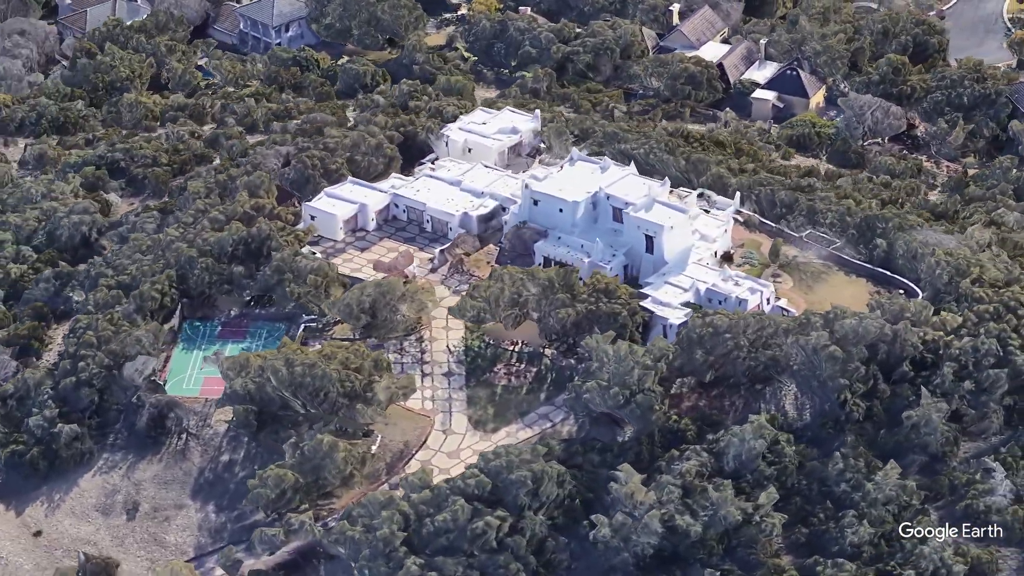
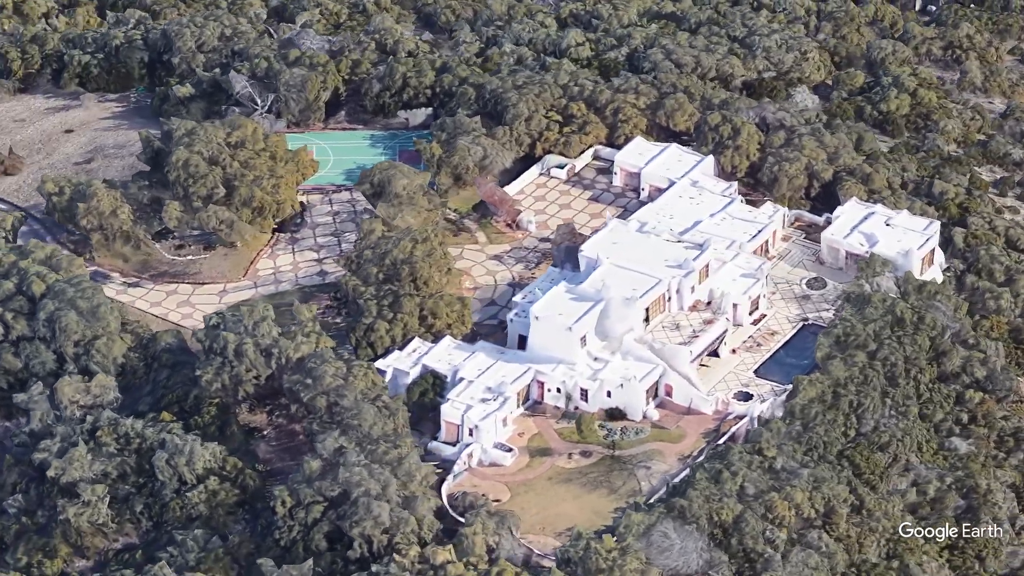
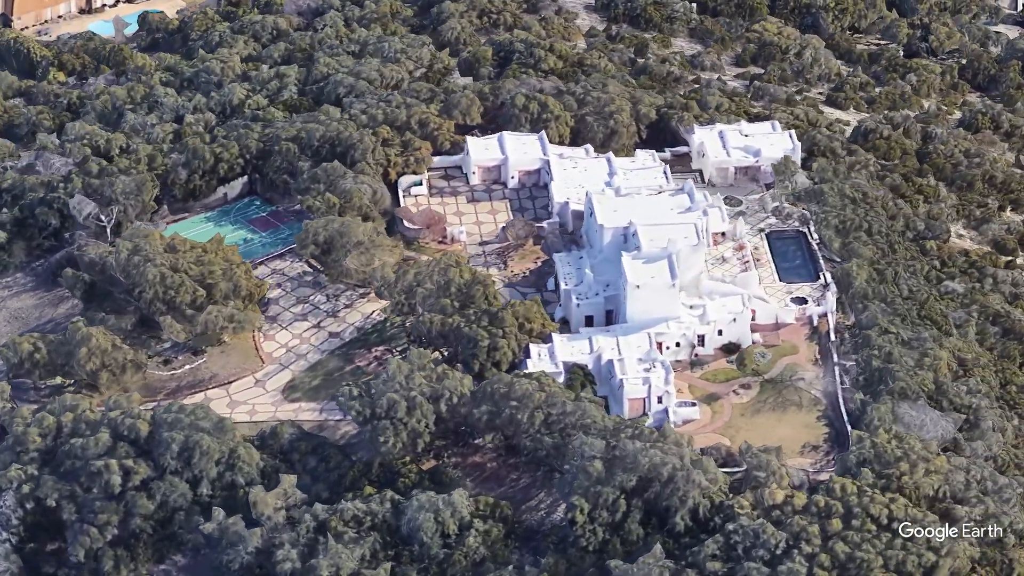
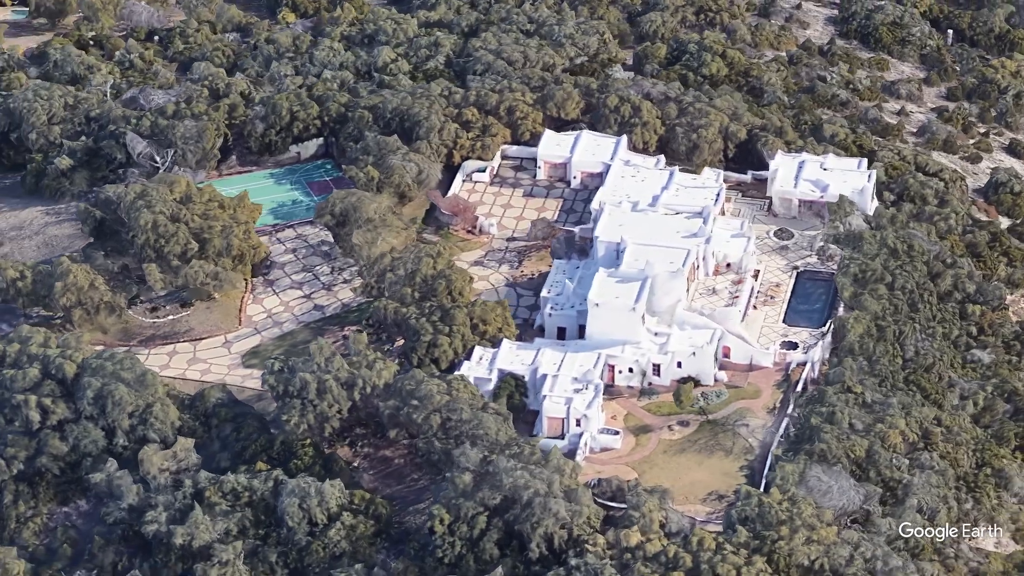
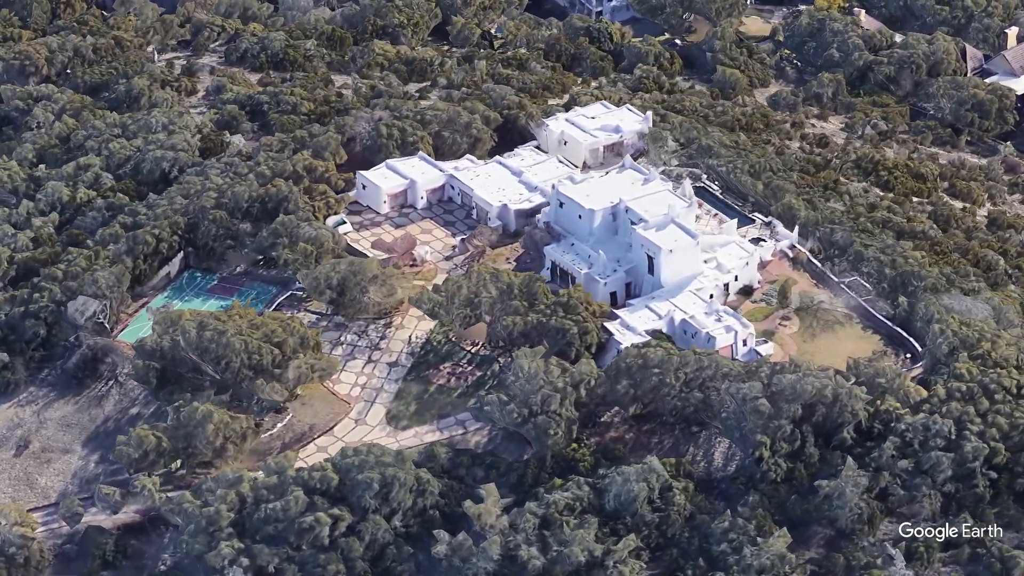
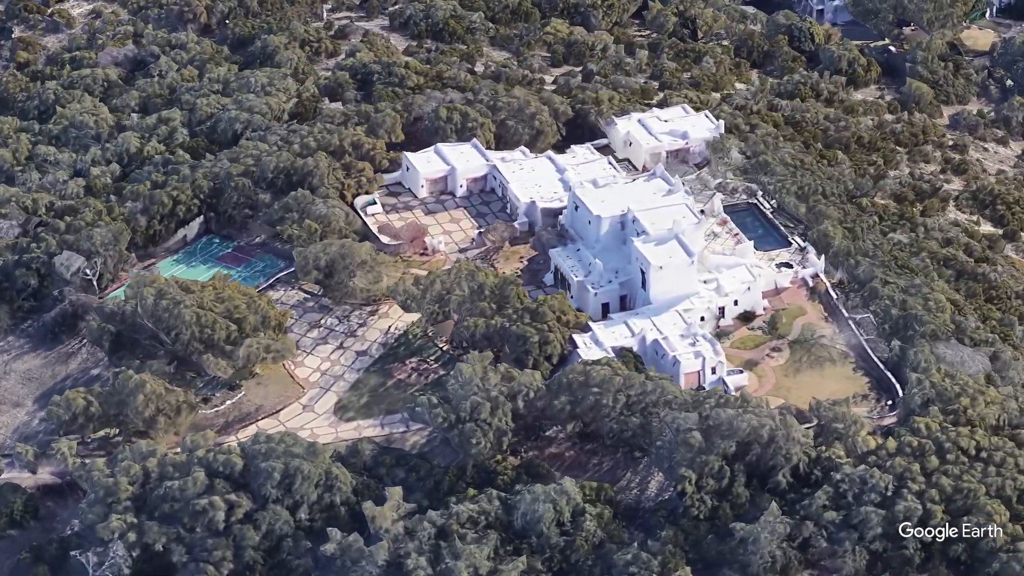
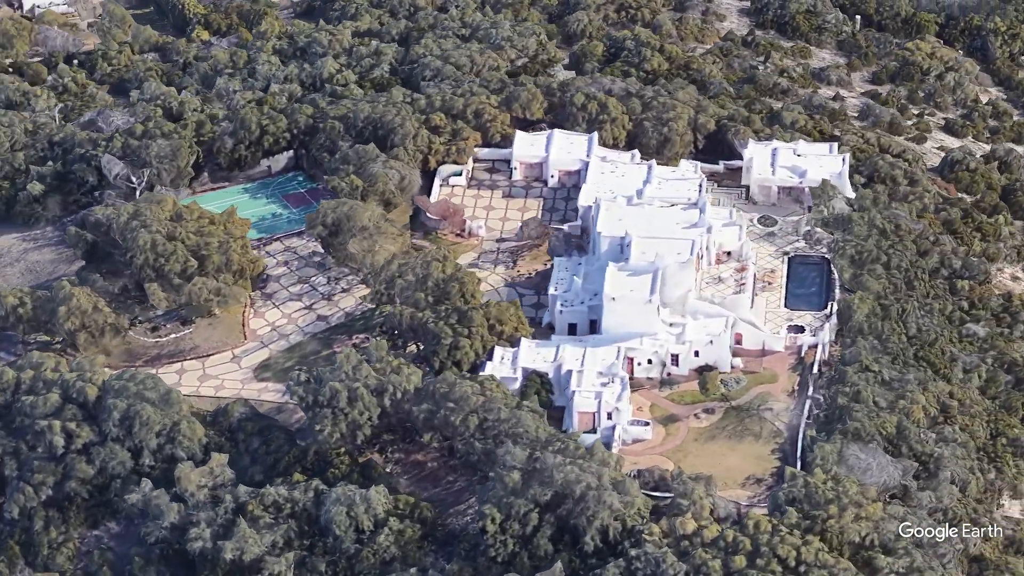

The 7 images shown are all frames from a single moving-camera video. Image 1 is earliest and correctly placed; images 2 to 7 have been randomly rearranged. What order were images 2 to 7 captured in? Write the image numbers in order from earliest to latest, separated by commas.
5, 6, 3, 7, 4, 2
